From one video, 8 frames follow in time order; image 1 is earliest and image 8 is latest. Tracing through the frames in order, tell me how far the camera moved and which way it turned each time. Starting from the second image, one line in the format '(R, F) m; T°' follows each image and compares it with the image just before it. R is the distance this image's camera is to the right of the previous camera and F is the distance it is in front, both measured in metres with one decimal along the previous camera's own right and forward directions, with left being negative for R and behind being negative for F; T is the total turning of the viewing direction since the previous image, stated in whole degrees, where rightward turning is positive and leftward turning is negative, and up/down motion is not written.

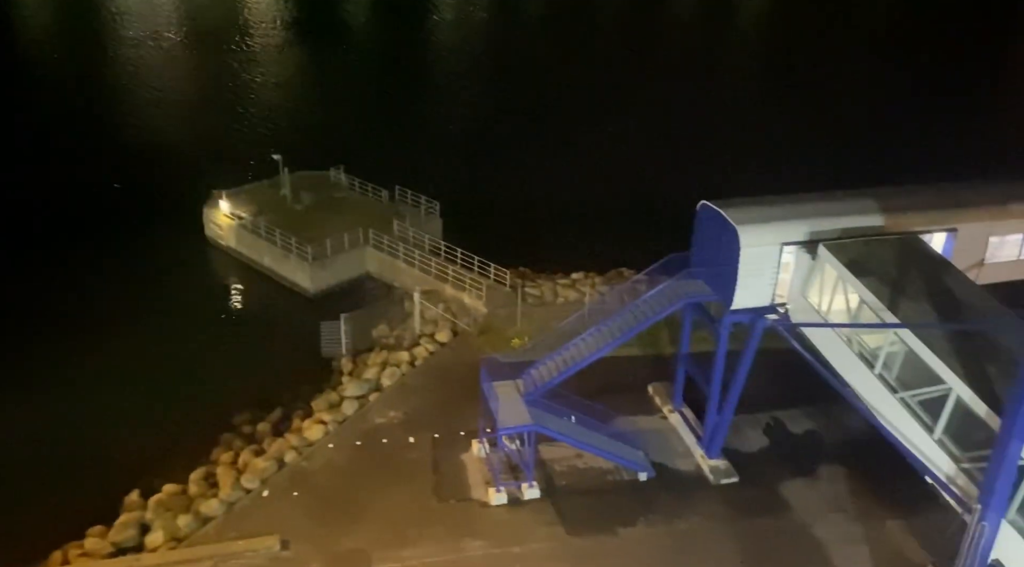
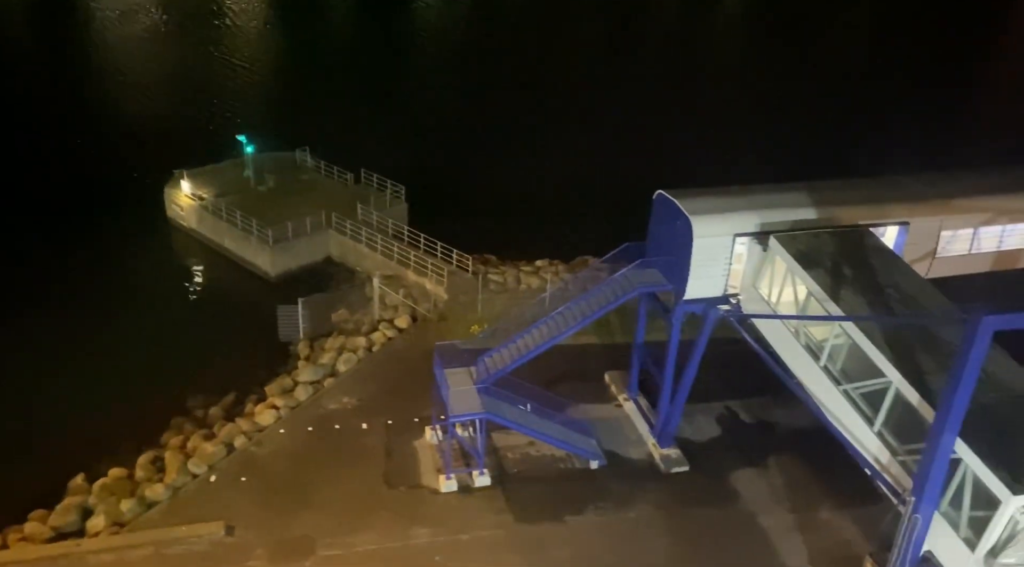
(+0.9, +0.2) m; -3°
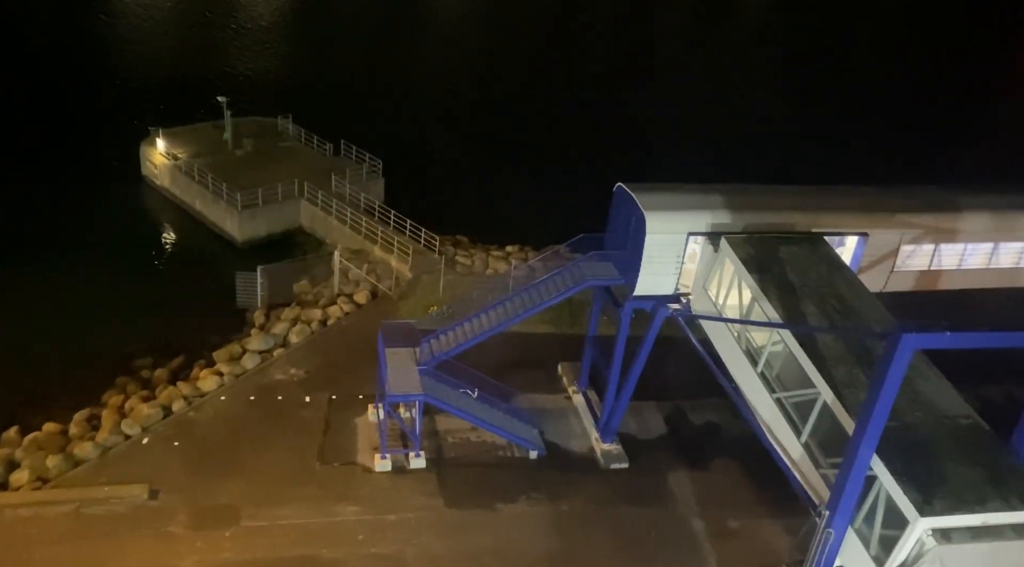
(+0.5, +0.1) m; 0°
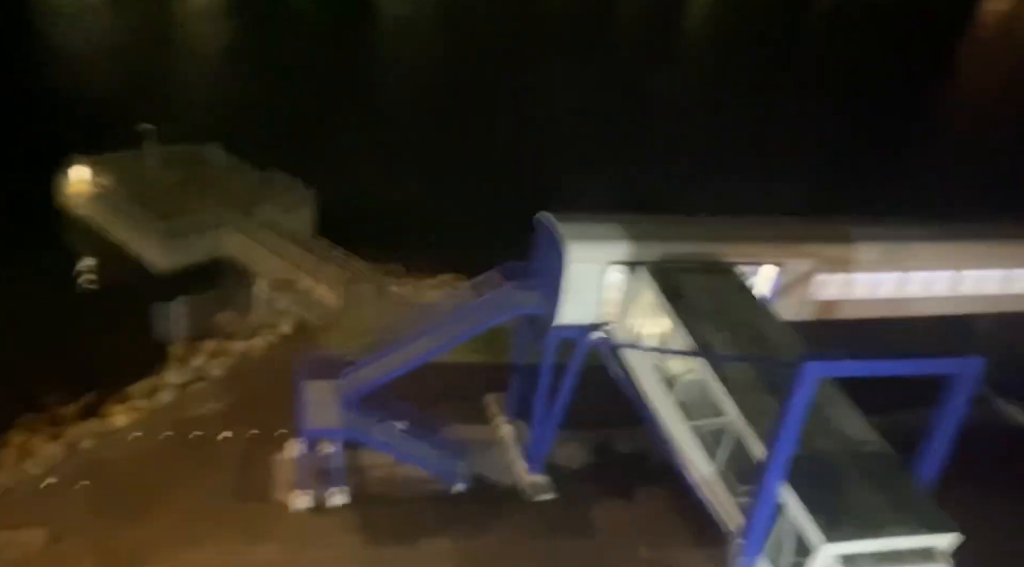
(+0.3, +0.1) m; +3°
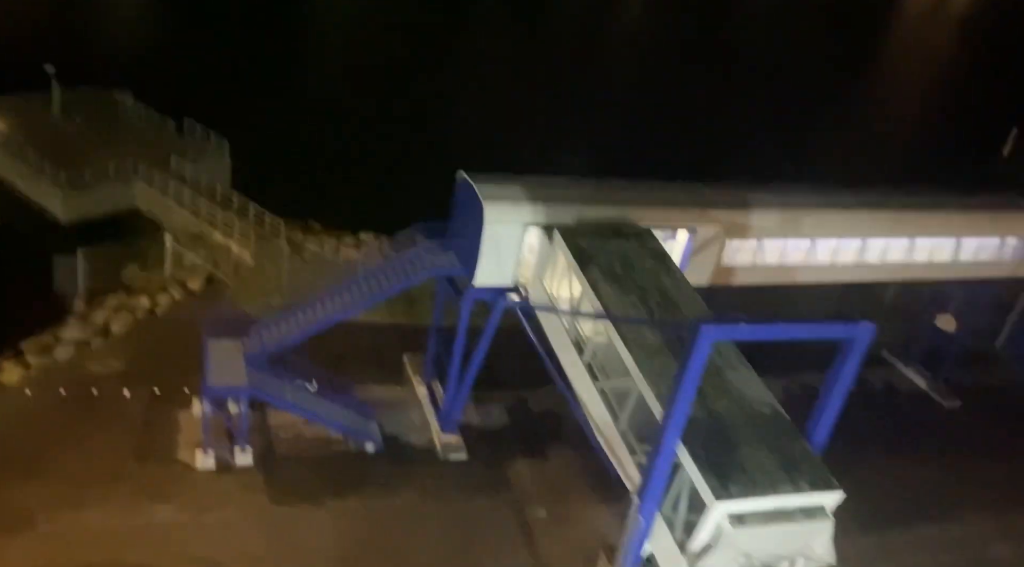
(+0.2, +0.1) m; +4°
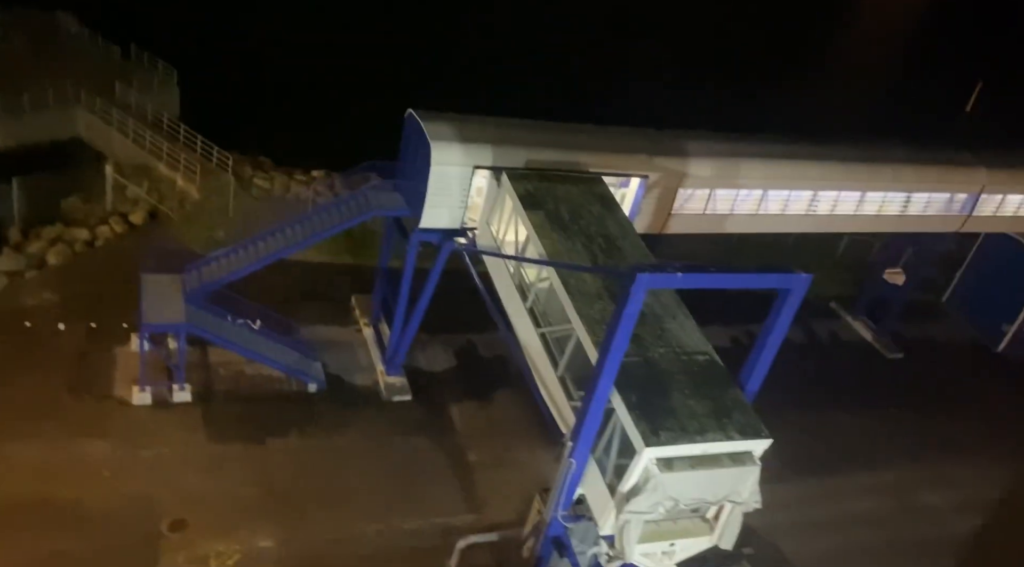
(+0.2, +0.1) m; +2°
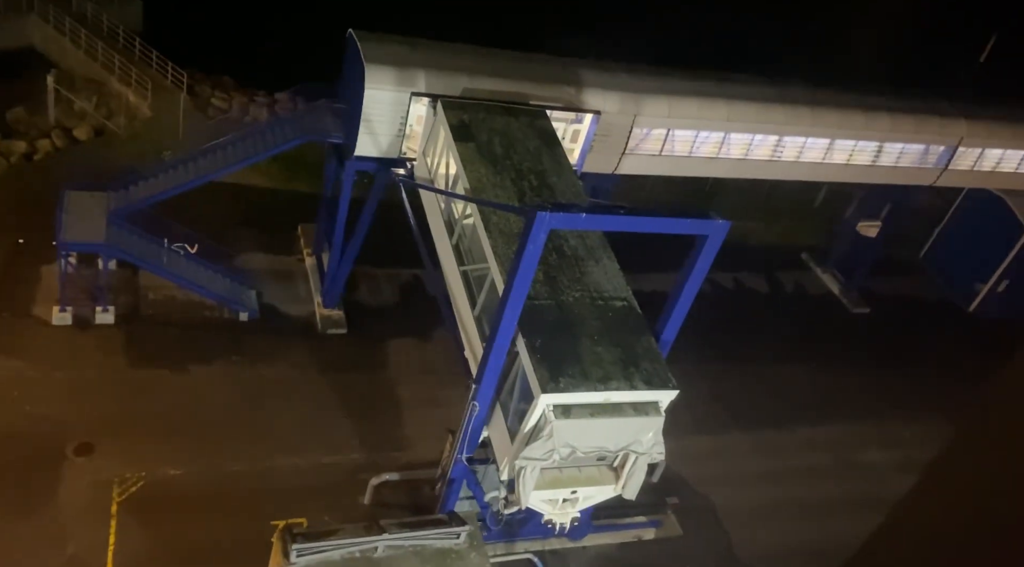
(+0.6, +0.3) m; 0°
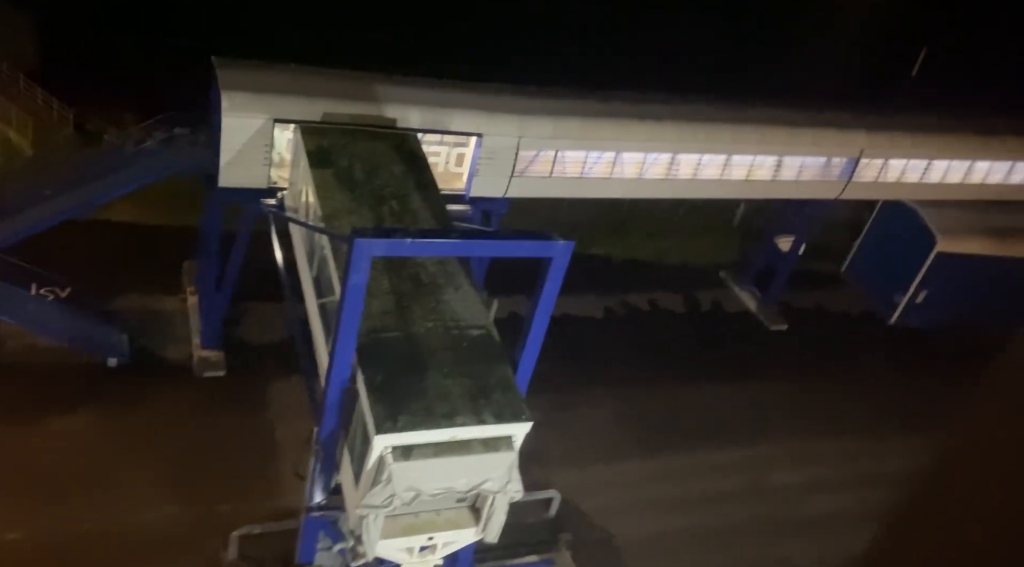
(+0.7, +0.3) m; +2°
